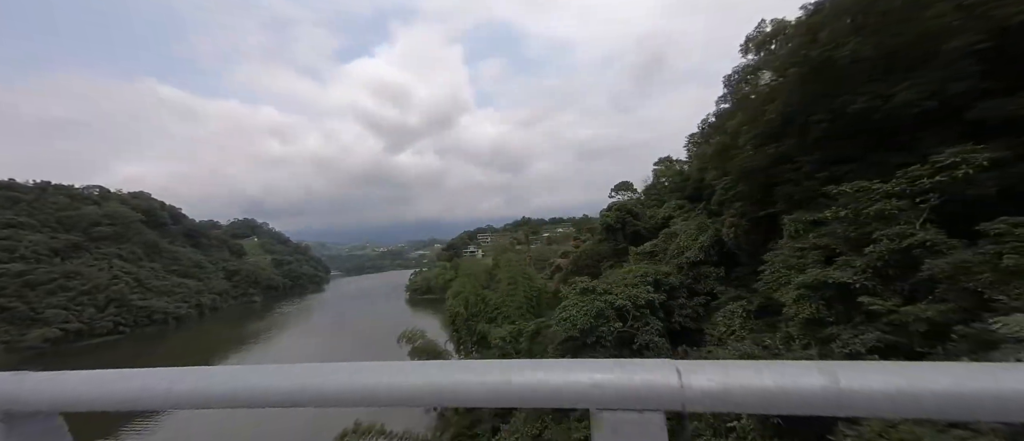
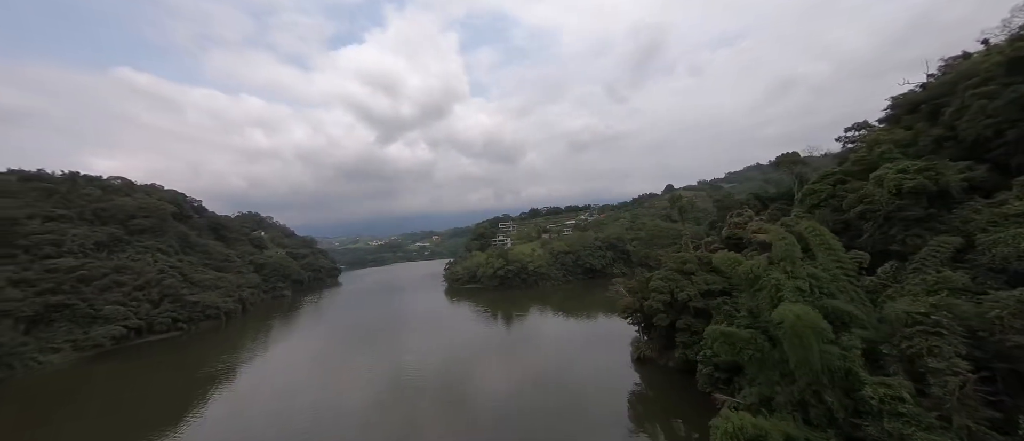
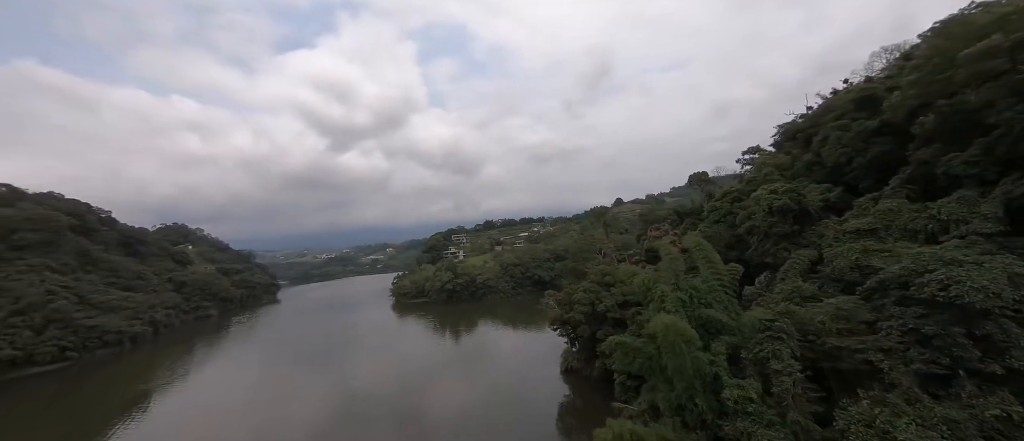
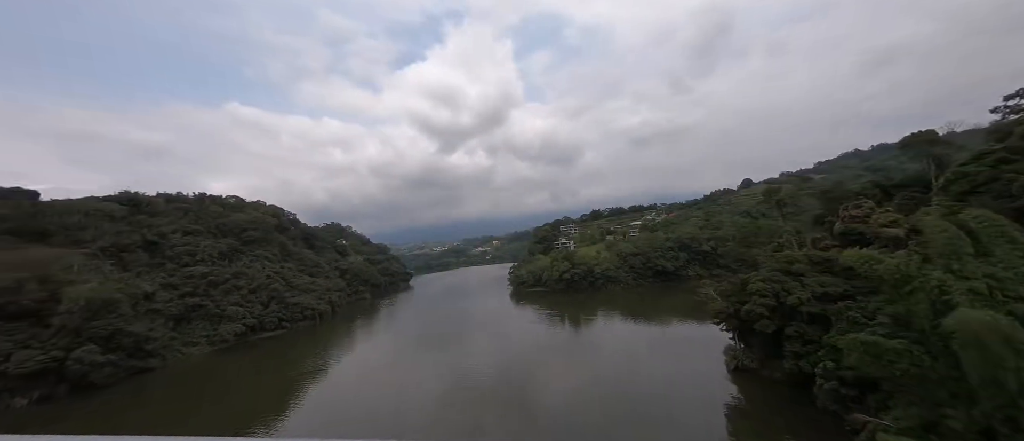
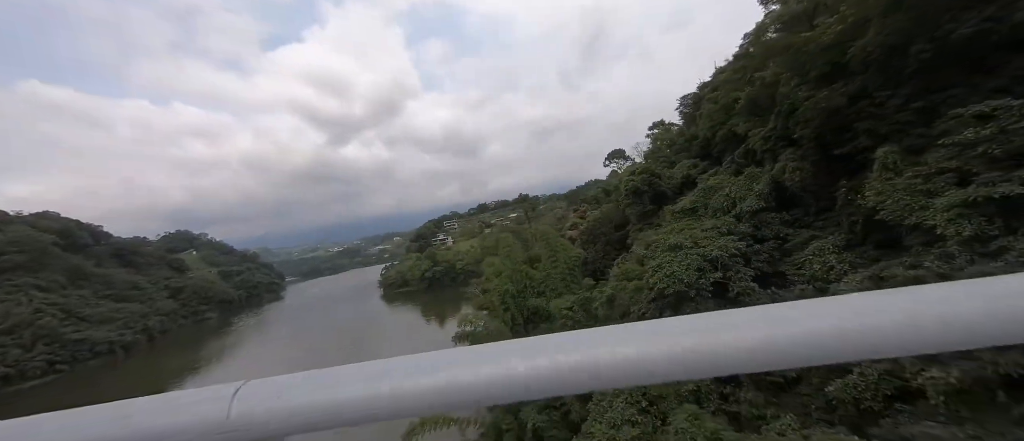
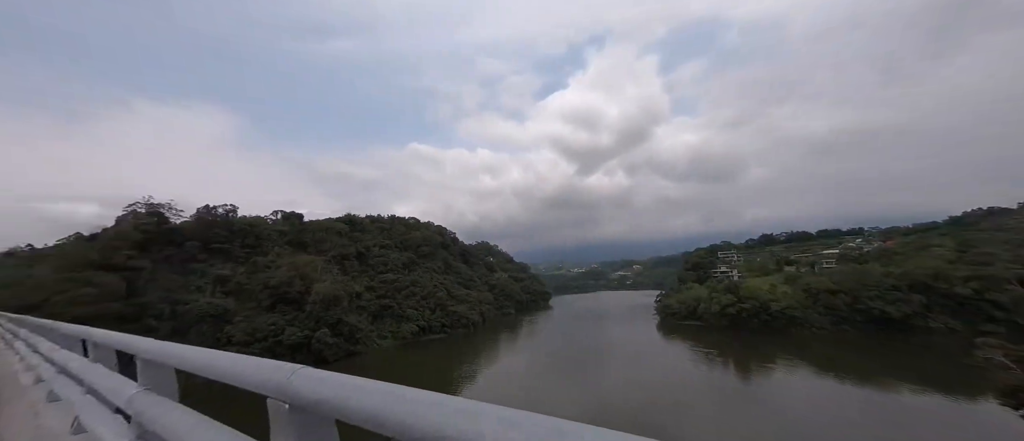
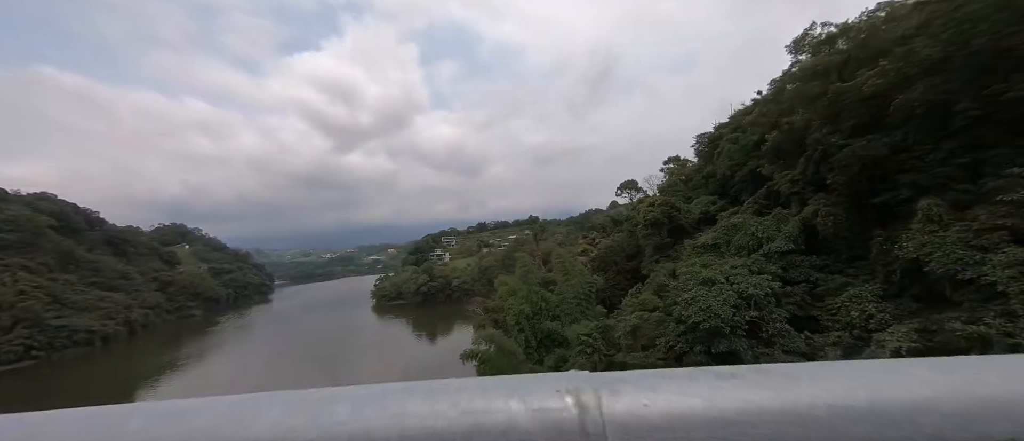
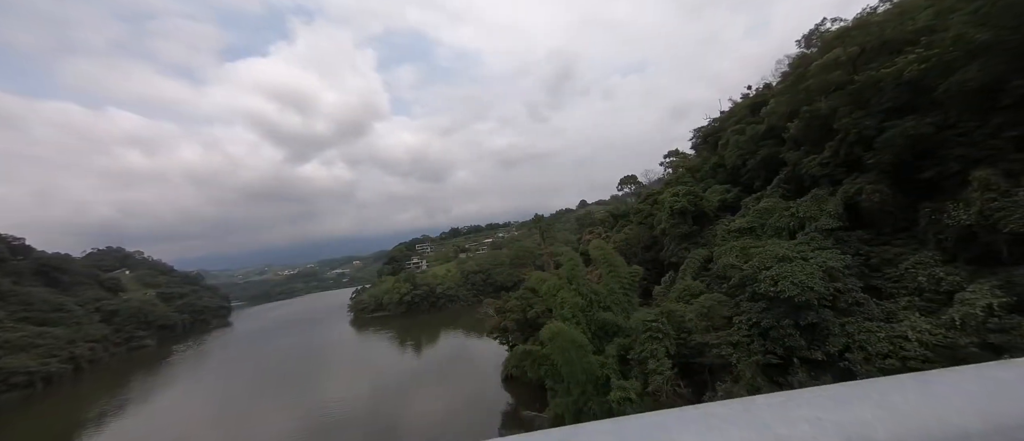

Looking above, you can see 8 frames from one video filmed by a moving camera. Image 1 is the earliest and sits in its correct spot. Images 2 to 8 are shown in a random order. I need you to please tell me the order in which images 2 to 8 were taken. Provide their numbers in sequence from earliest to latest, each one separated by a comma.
5, 7, 8, 3, 2, 4, 6
